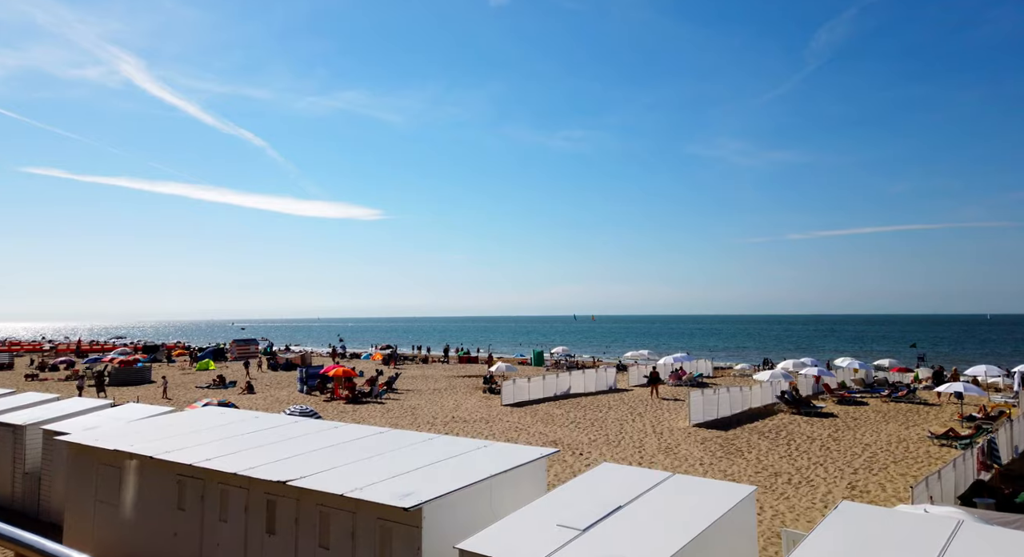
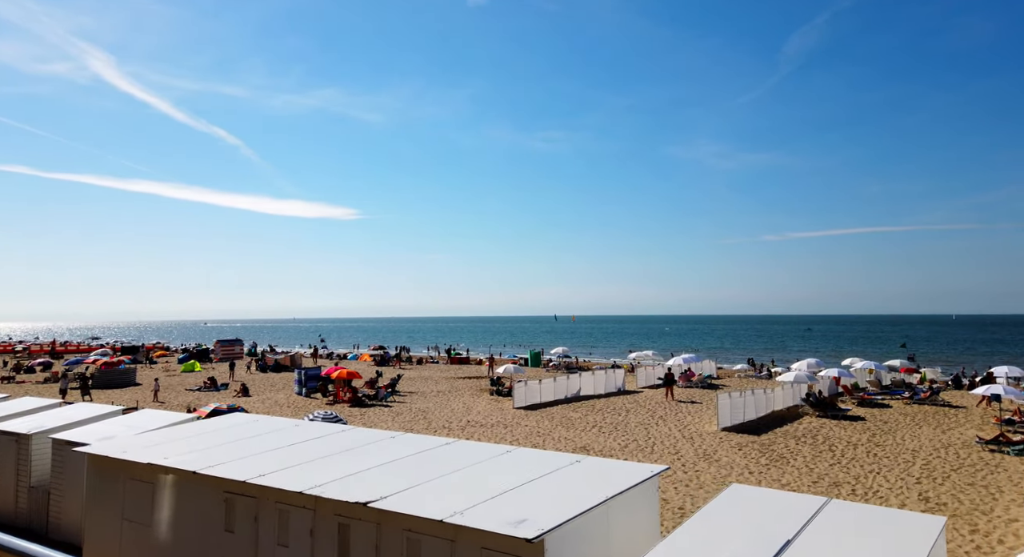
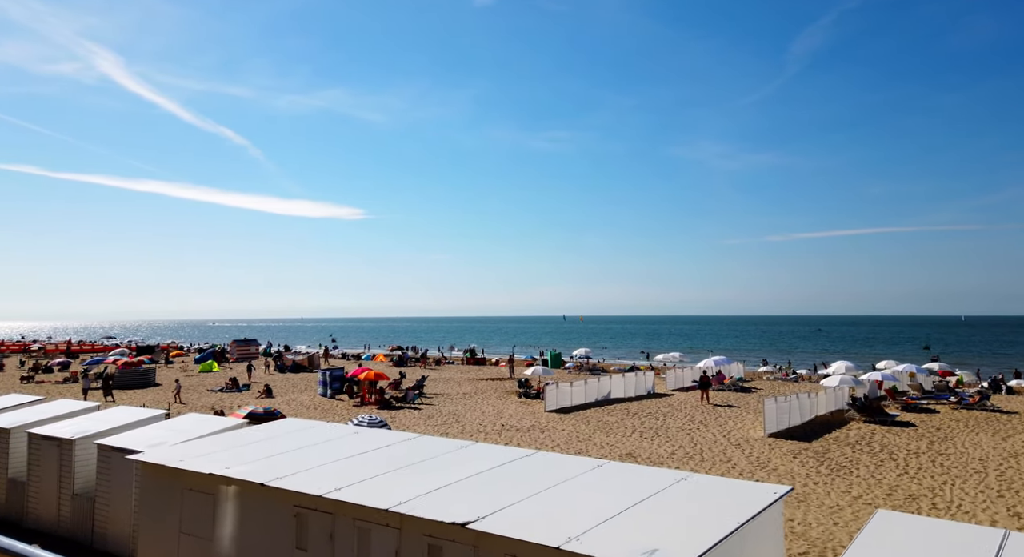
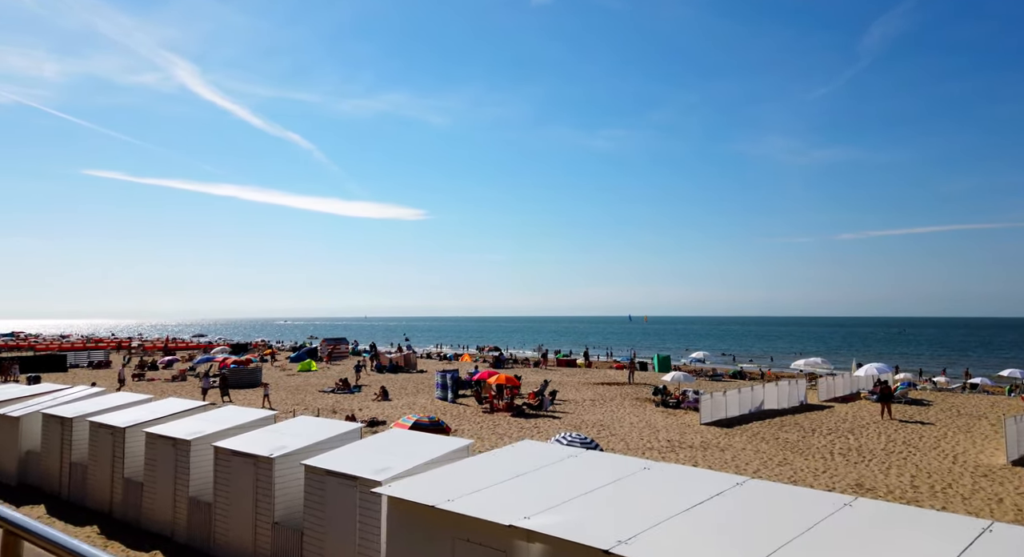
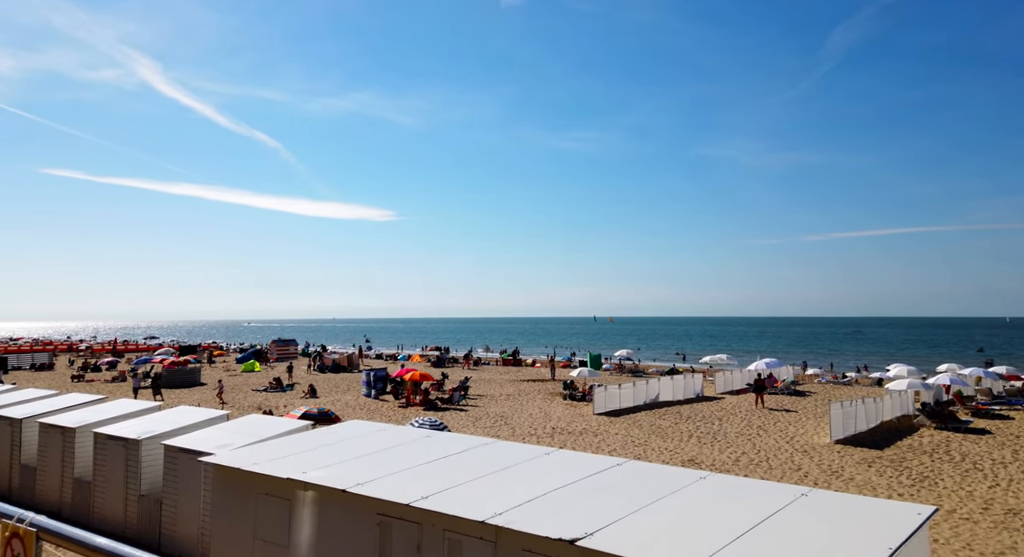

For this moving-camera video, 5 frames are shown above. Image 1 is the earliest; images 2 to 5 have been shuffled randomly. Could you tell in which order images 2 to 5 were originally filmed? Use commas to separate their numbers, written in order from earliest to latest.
2, 3, 5, 4
